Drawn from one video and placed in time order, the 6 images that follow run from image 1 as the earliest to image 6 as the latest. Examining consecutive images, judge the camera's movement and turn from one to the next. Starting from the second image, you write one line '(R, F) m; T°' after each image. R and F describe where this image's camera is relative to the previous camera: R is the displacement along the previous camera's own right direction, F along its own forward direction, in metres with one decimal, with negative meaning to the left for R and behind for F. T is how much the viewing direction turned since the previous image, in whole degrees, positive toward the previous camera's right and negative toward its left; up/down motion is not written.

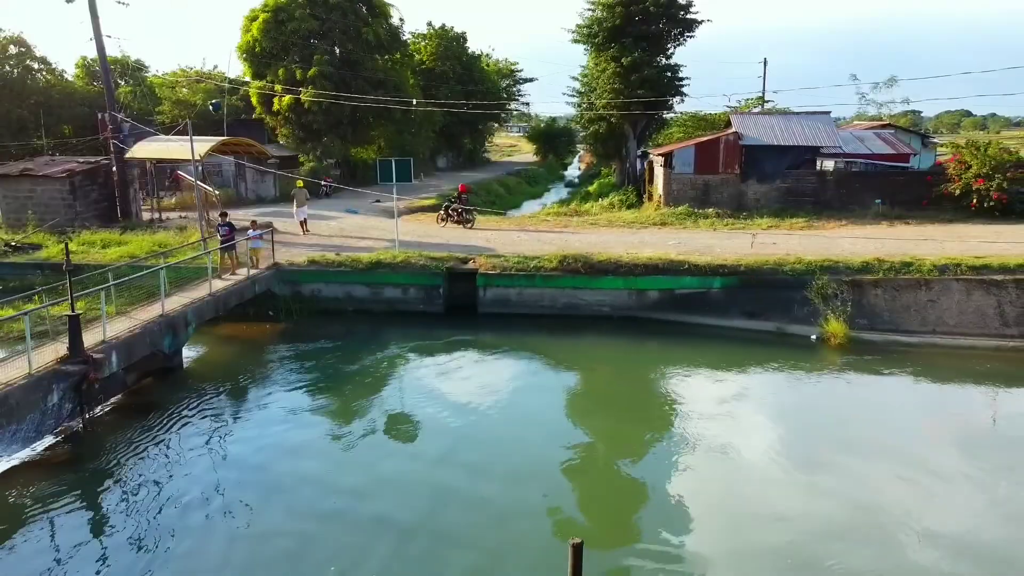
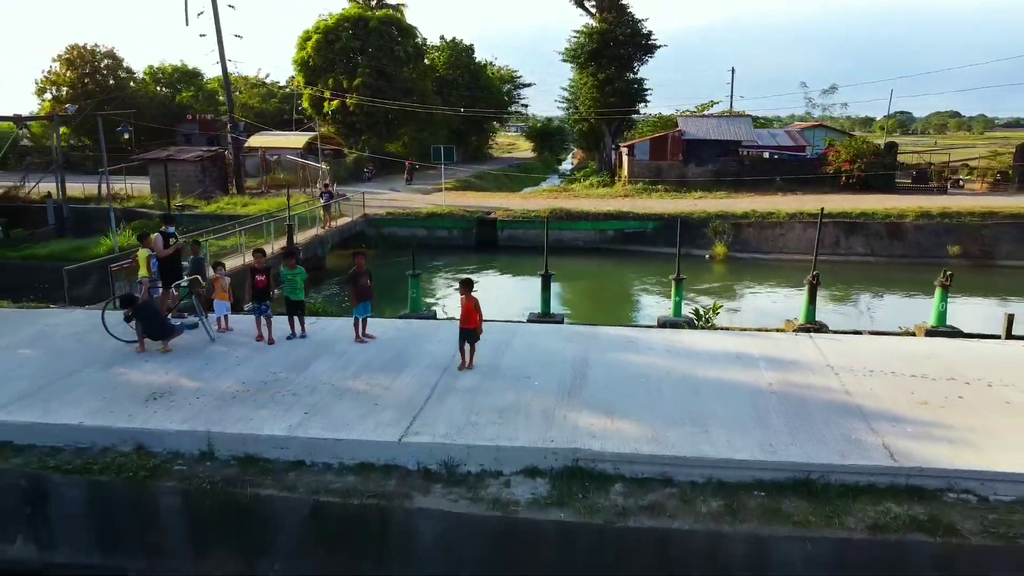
(-0.3, -7.1) m; 0°
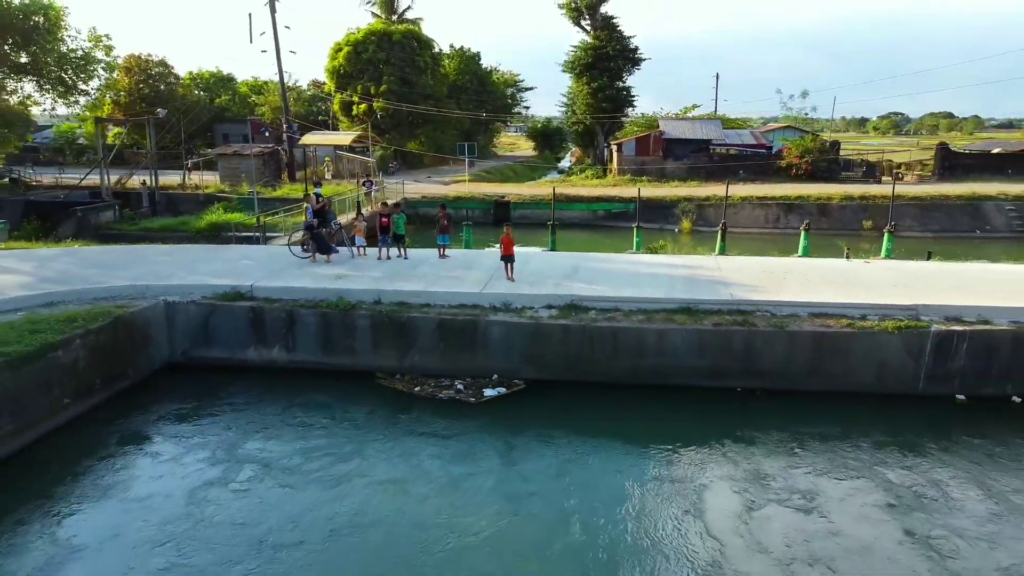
(-0.4, -5.1) m; 0°
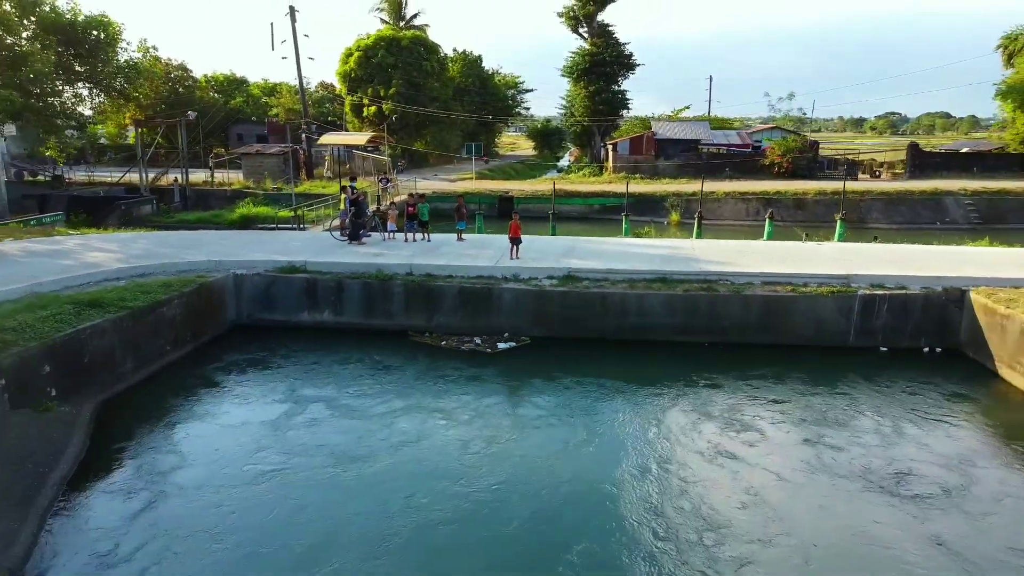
(-0.2, -2.3) m; 0°
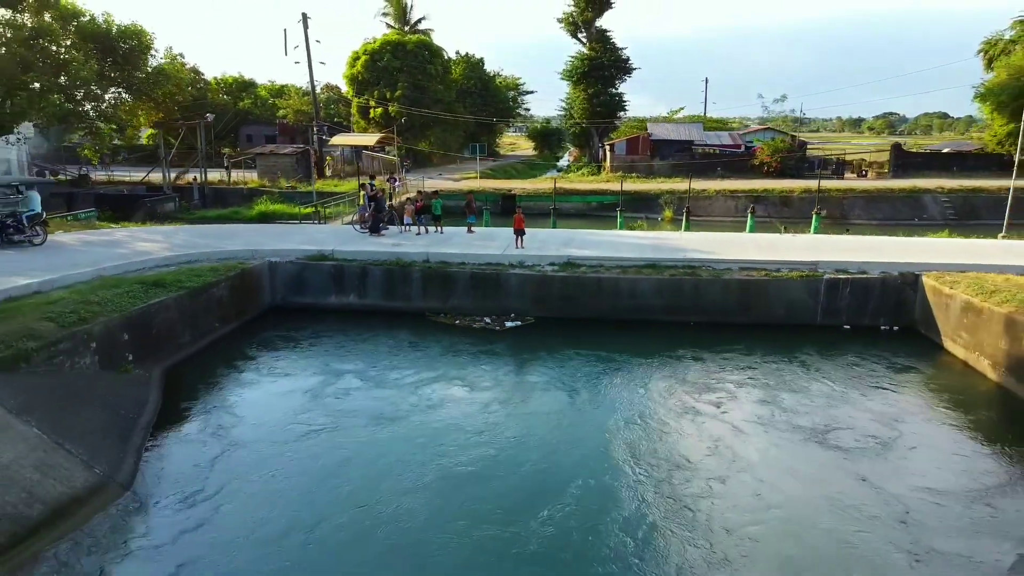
(-0.1, -1.6) m; 0°
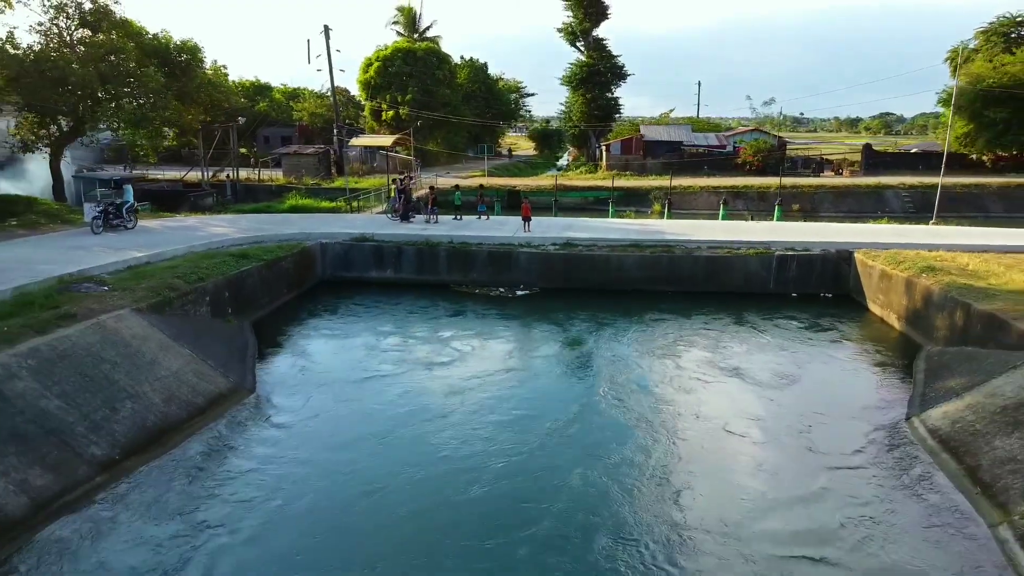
(-0.2, -3.1) m; 0°
